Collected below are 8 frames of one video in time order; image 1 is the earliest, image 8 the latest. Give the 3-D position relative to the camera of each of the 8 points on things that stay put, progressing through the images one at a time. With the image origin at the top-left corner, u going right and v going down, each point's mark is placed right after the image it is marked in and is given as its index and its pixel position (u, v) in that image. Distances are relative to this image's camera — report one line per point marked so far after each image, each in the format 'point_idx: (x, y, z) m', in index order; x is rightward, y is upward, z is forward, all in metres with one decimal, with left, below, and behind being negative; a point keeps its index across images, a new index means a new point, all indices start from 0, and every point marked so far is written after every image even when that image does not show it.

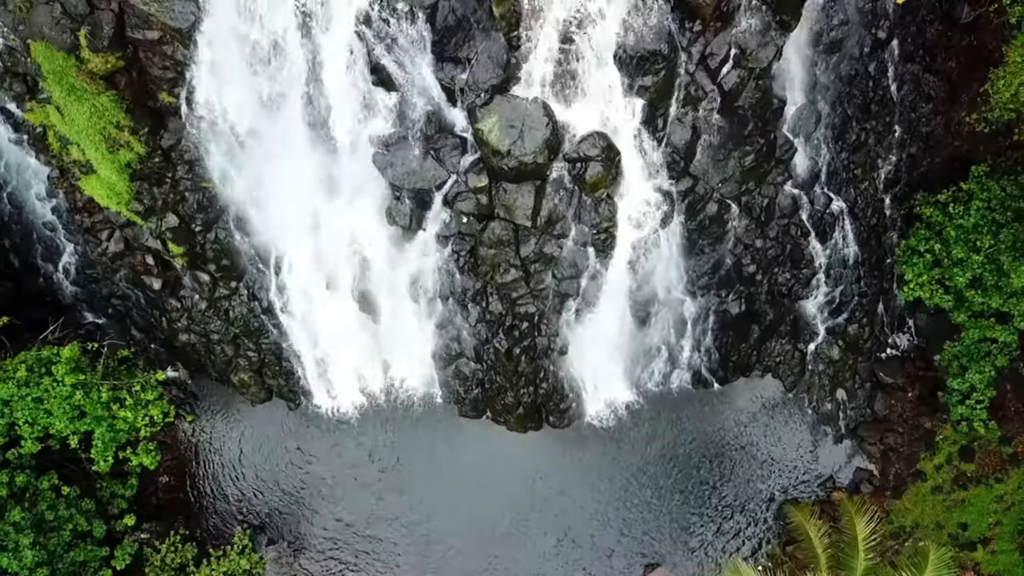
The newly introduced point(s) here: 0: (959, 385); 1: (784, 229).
0: (+7.1, -1.4, +17.6) m
1: (+4.1, +1.1, +16.7) m
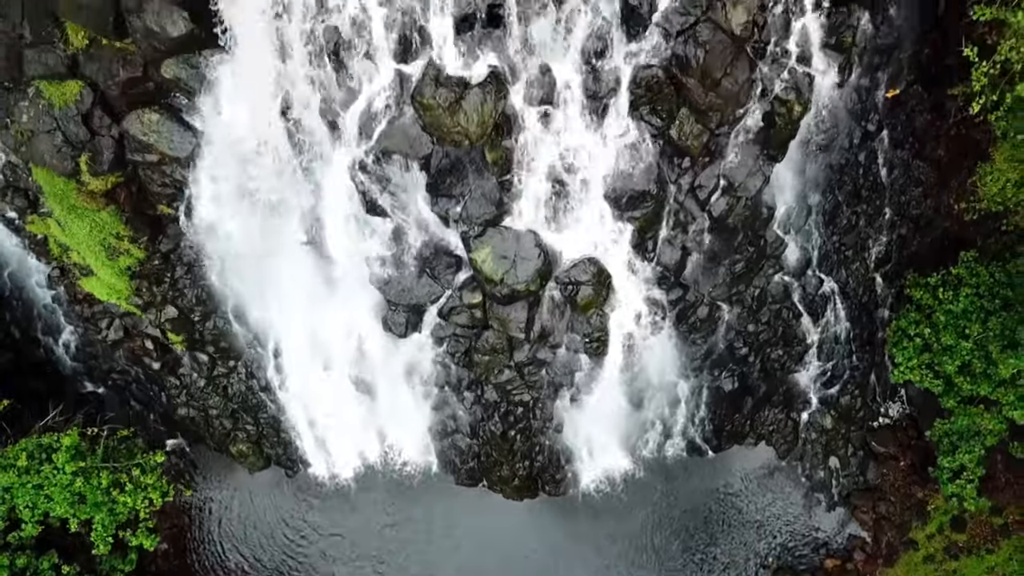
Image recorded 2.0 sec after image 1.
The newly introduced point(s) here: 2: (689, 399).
0: (+7.0, -2.7, +17.8) m
1: (+4.0, -0.2, +16.9) m
2: (+3.1, -1.9, +19.5) m
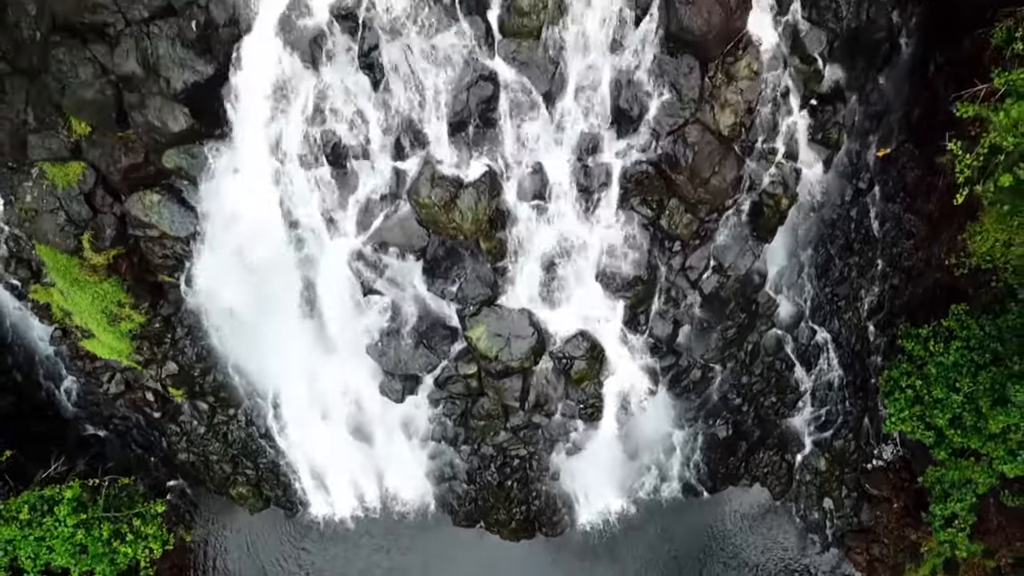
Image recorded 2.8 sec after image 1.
0: (+7.0, -3.6, +18.0) m
1: (+4.0, -1.1, +17.2) m
2: (+3.1, -2.8, +19.8) m
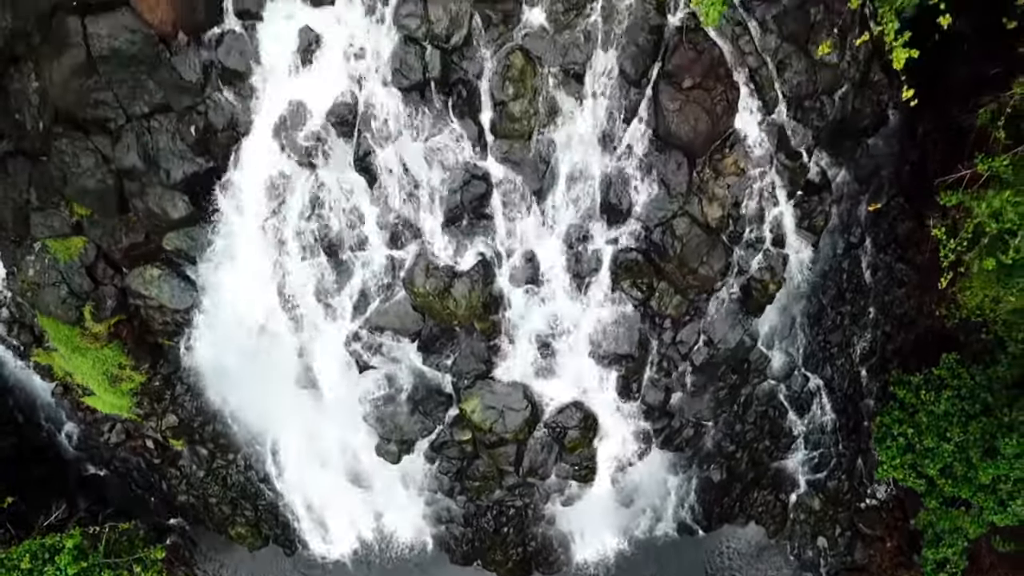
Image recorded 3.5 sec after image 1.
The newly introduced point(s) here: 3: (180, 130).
0: (+6.9, -4.5, +18.2) m
1: (+3.9, -2.0, +17.4) m
2: (+3.0, -3.6, +20.0) m
3: (-2.9, +1.4, +9.5) m
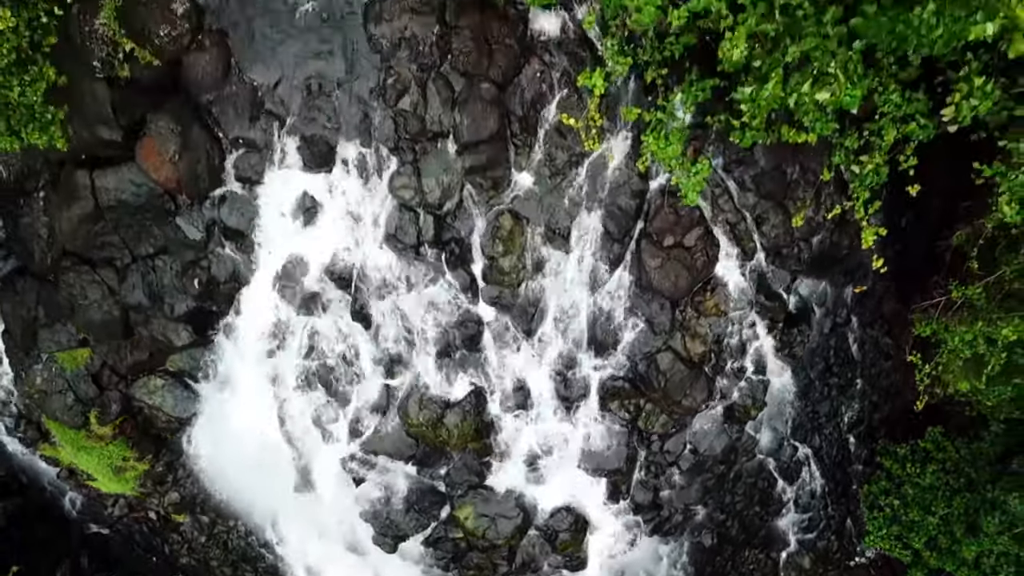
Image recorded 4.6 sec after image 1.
0: (+6.8, -5.8, +18.6) m
1: (+3.8, -3.3, +17.8) m
2: (+2.9, -4.9, +20.4) m
3: (-3.0, +0.1, +10.0) m
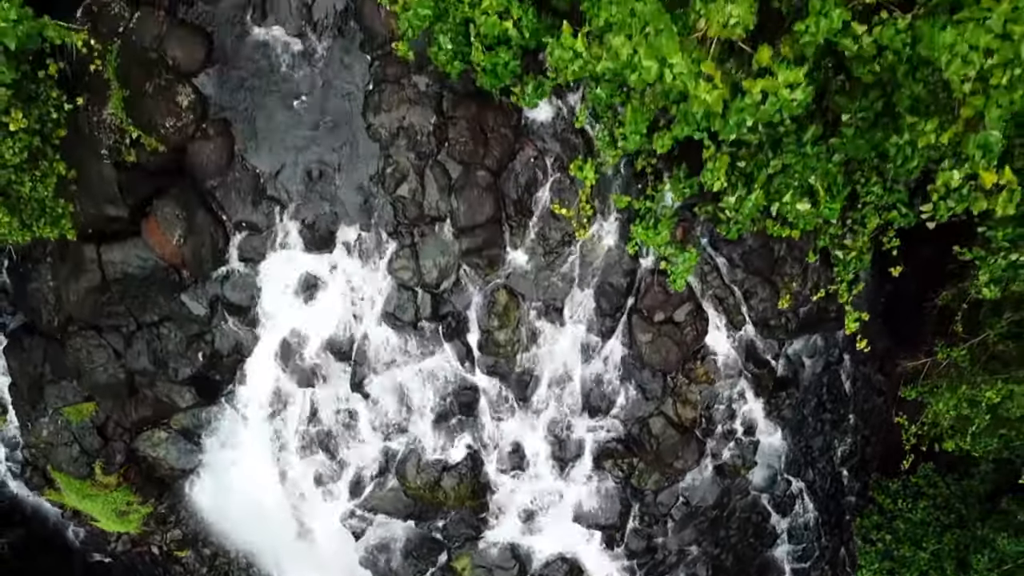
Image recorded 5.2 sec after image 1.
0: (+6.7, -6.4, +18.9) m
1: (+3.8, -3.9, +18.1) m
2: (+2.9, -5.6, +20.7) m
3: (-3.0, -0.5, +10.2) m
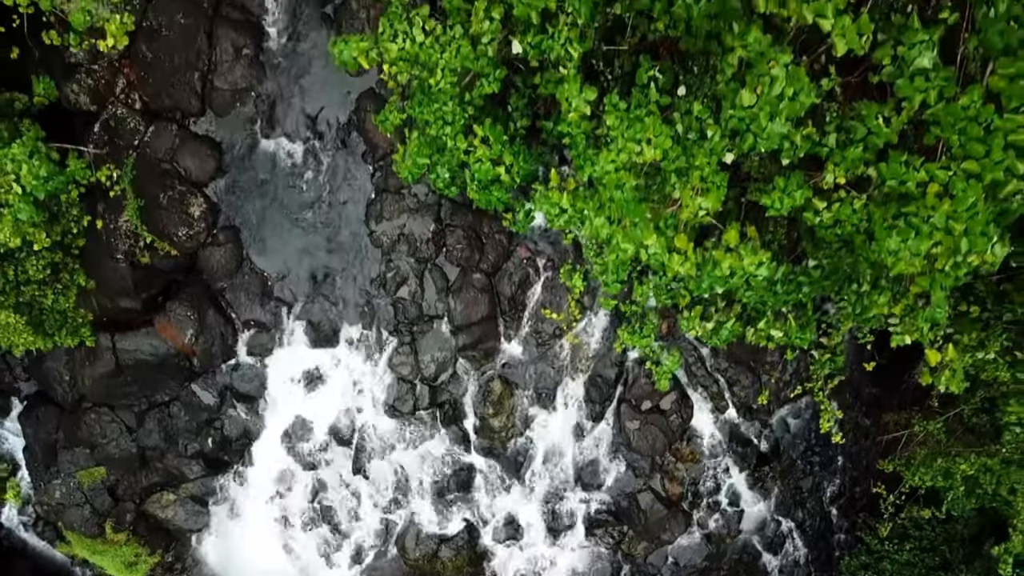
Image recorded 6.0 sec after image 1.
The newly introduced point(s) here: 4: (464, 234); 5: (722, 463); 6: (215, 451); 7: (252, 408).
0: (+6.7, -7.3, +19.4) m
1: (+3.7, -4.8, +18.6) m
2: (+2.8, -6.4, +21.2) m
3: (-3.0, -1.4, +10.8) m
4: (-0.4, +0.5, +9.6) m
5: (+2.1, -1.7, +11.4) m
6: (-3.0, -1.5, +11.0) m
7: (-2.5, -1.1, +10.8) m
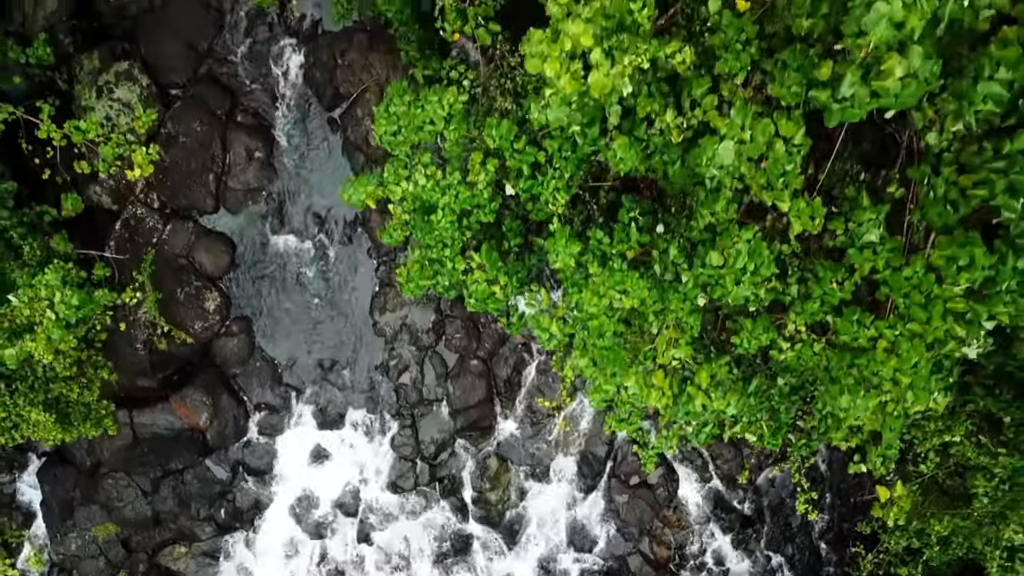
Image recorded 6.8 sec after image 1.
0: (+6.6, -8.1, +20.0) m
1: (+3.7, -5.6, +19.2) m
2: (+2.8, -7.2, +21.8) m
3: (-3.1, -2.2, +11.4) m
4: (-0.5, -0.3, +10.2) m
5: (+2.1, -2.5, +12.0) m
6: (-3.0, -2.3, +11.6) m
7: (-2.6, -1.9, +11.4) m
